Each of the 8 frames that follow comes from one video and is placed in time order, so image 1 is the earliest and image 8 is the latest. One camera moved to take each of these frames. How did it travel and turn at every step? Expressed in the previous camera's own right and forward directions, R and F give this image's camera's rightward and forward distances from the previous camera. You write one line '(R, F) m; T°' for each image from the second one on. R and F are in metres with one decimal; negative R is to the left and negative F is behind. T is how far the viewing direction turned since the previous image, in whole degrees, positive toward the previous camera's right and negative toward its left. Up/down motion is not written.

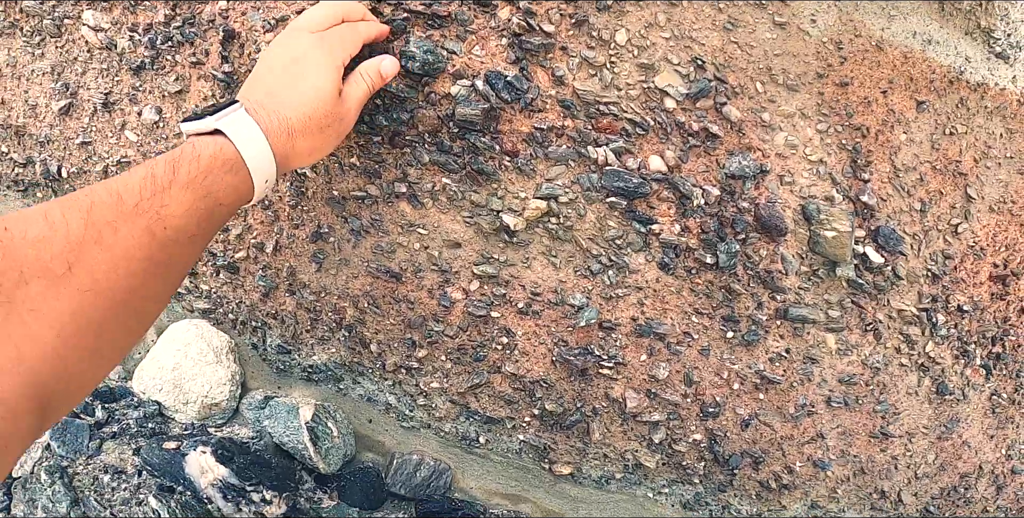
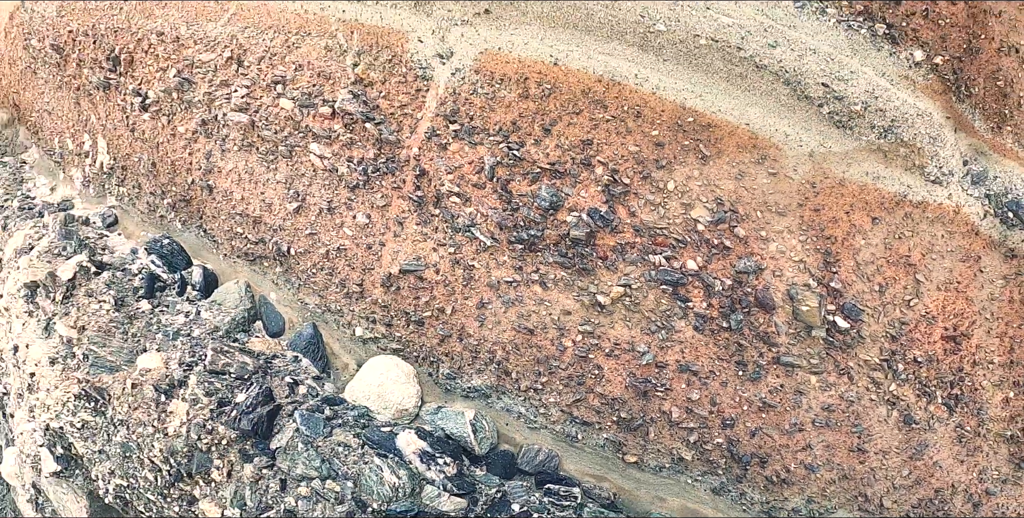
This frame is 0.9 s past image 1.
(-0.2, -1.0) m; -5°
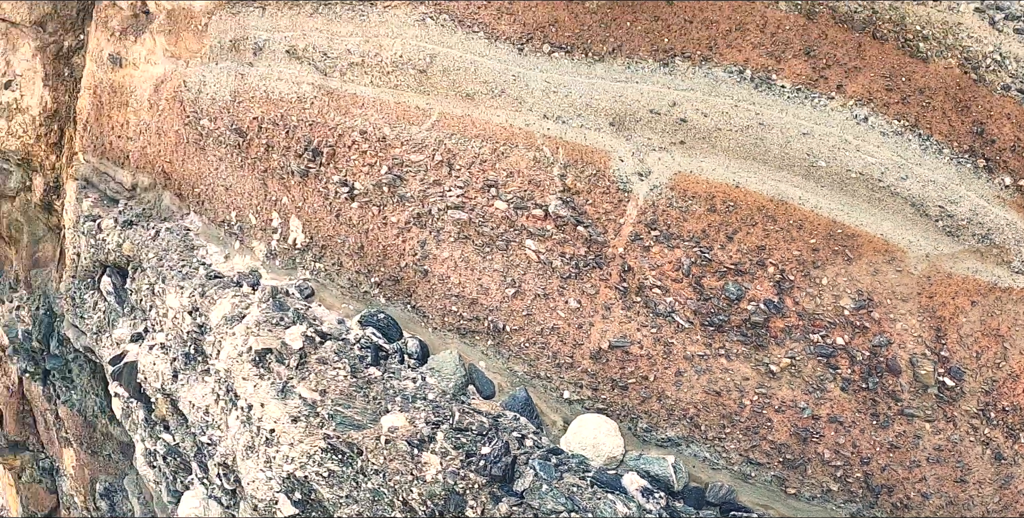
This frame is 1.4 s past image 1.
(-1.3, -0.6) m; +4°
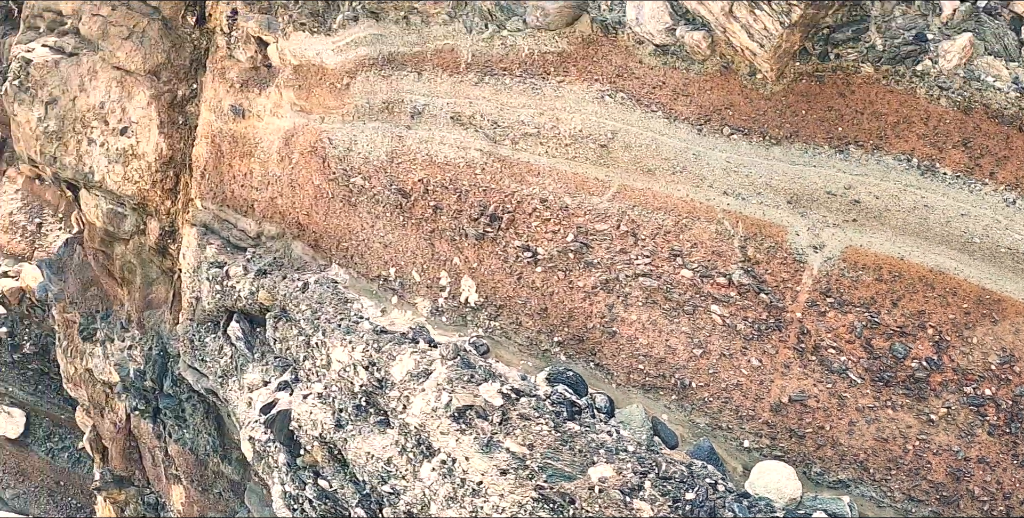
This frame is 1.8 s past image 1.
(-1.4, -0.3) m; +4°
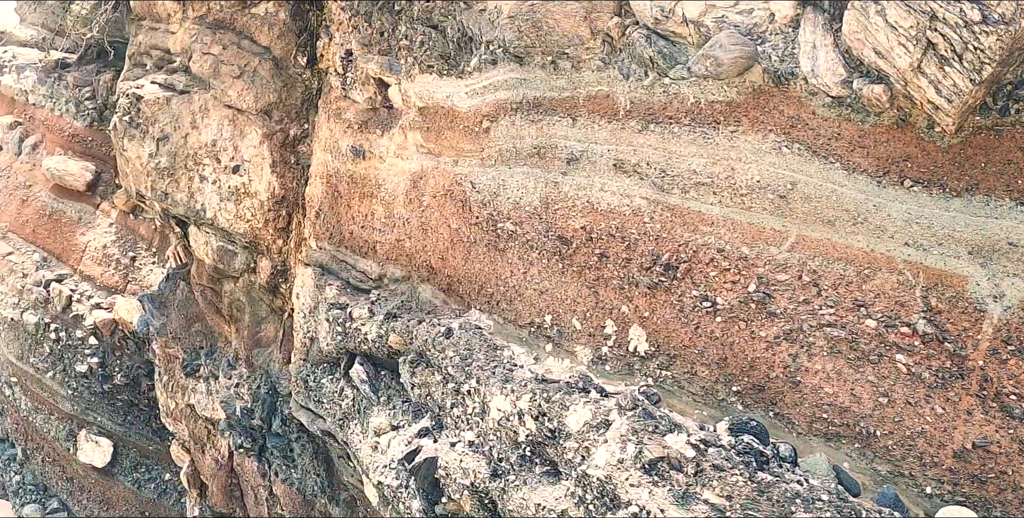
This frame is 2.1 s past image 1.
(-1.3, 0.0) m; +2°
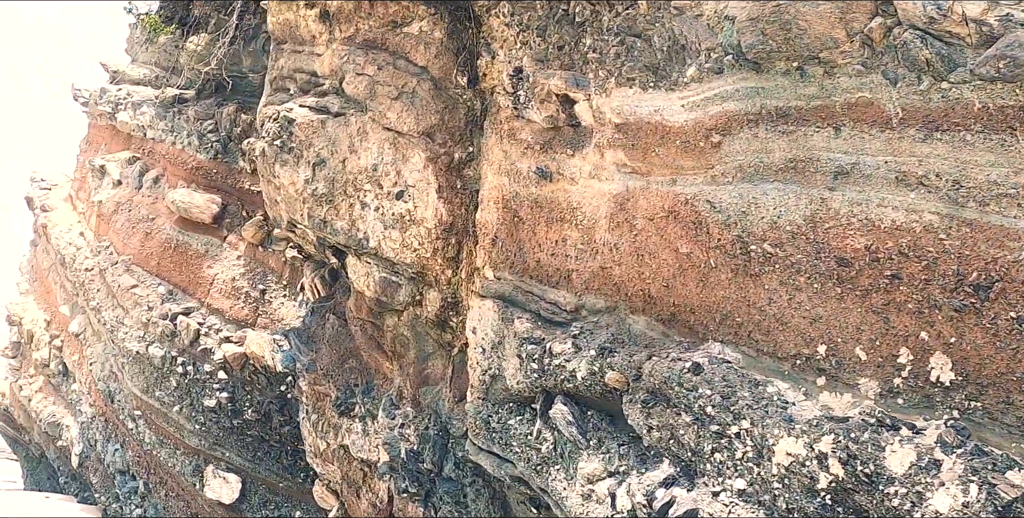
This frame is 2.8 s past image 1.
(-1.8, +0.4) m; 0°
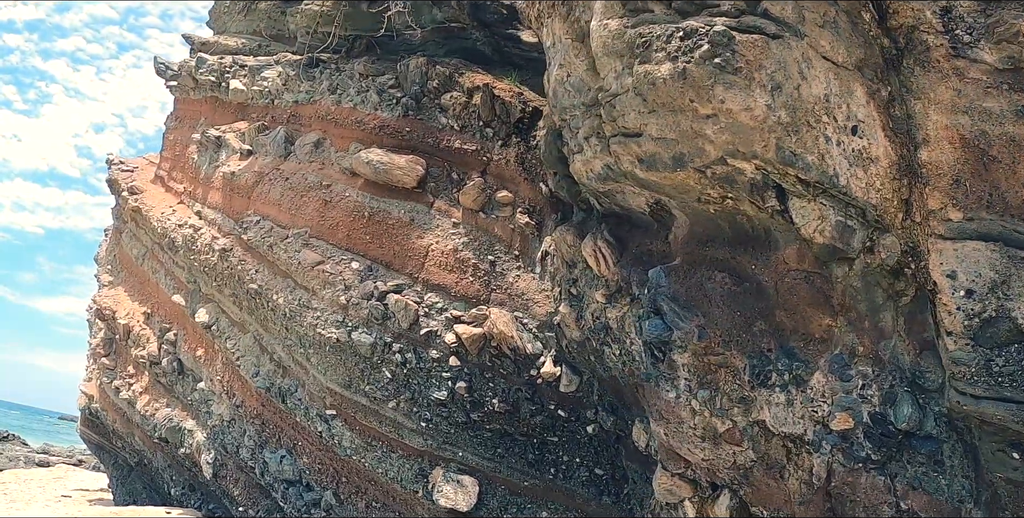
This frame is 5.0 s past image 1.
(-5.2, +1.2) m; +12°
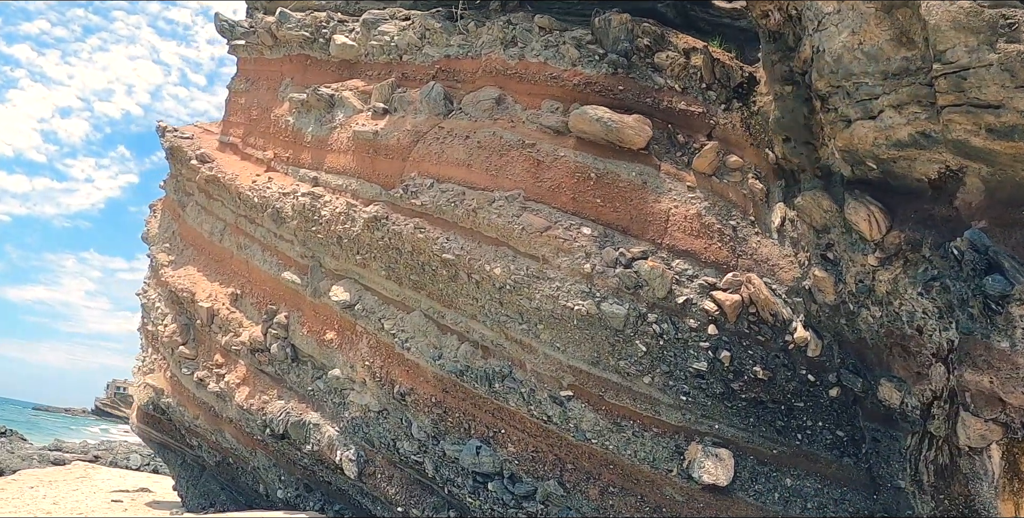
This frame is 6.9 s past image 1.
(-5.2, +1.3) m; +17°
